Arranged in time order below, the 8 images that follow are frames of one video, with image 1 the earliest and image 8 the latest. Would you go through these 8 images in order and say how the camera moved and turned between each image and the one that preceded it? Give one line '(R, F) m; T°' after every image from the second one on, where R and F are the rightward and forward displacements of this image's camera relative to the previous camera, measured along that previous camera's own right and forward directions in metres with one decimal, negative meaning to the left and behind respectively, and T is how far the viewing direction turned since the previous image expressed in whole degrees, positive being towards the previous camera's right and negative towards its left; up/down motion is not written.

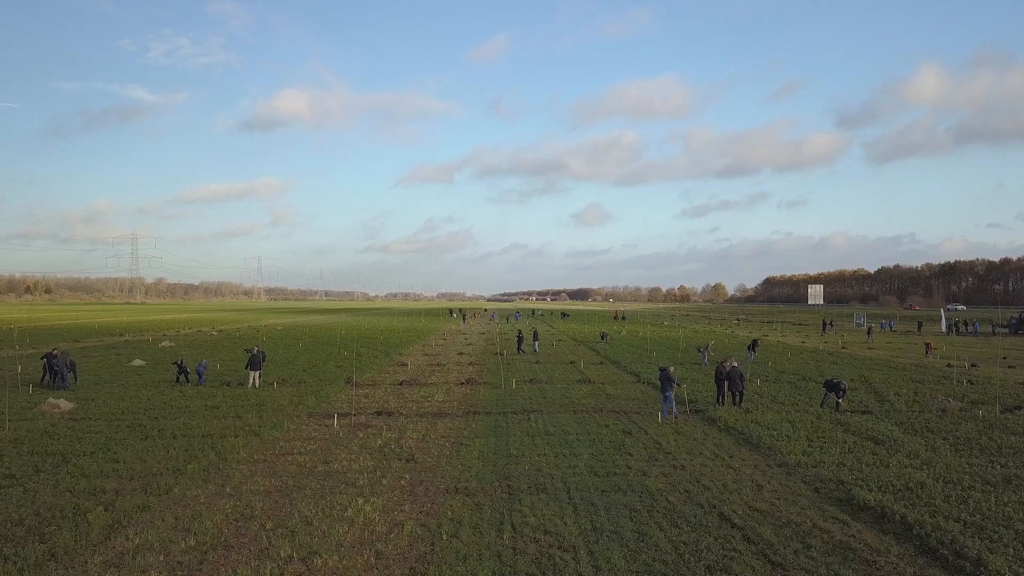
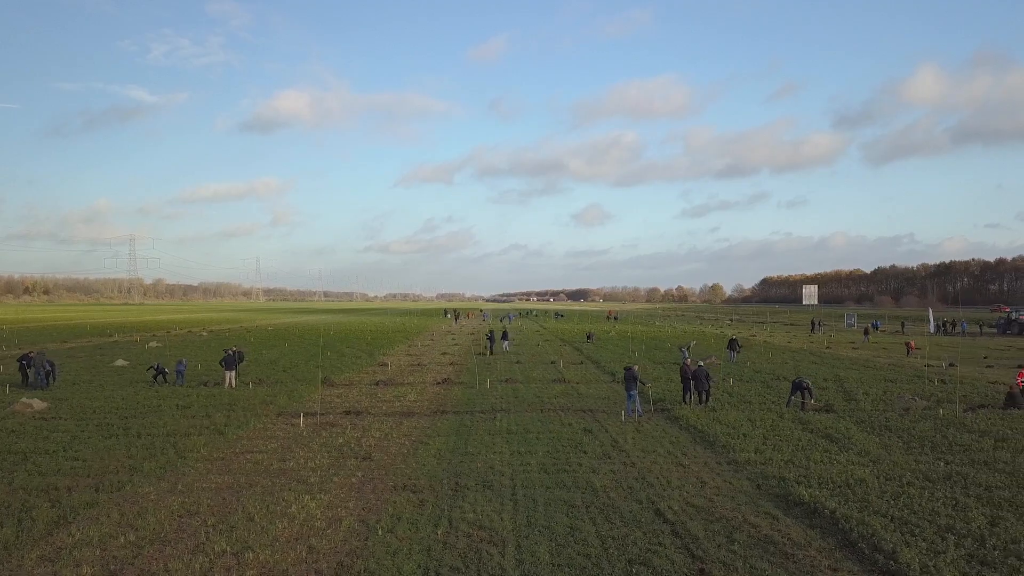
(+1.2, -0.2) m; 0°
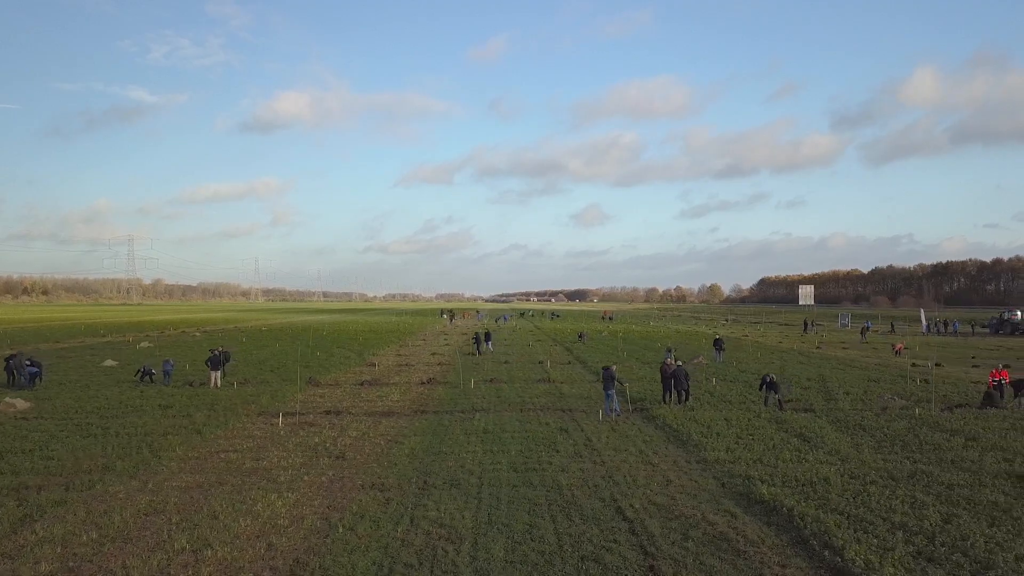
(+0.7, -0.1) m; 0°
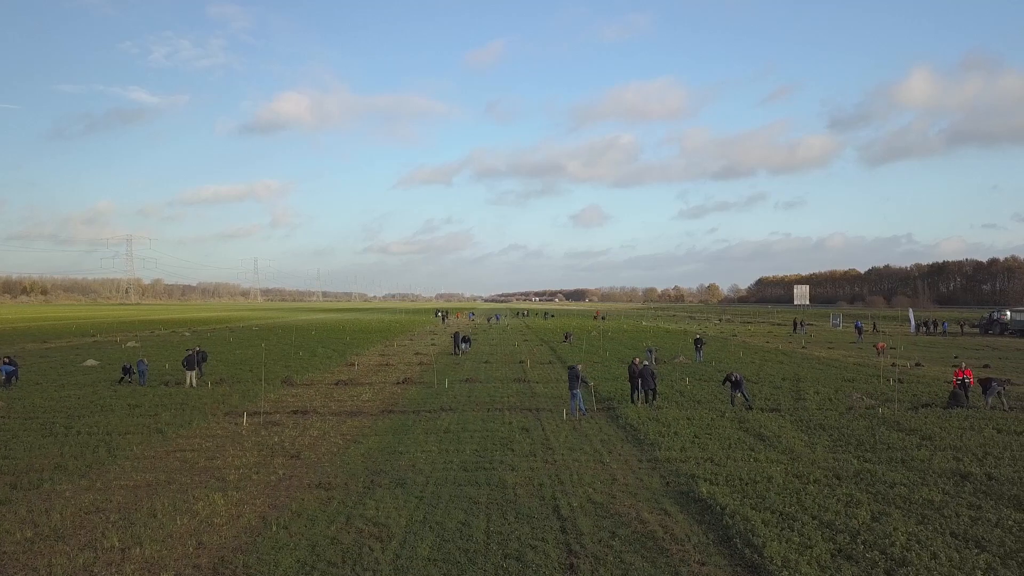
(+1.3, -0.1) m; 0°
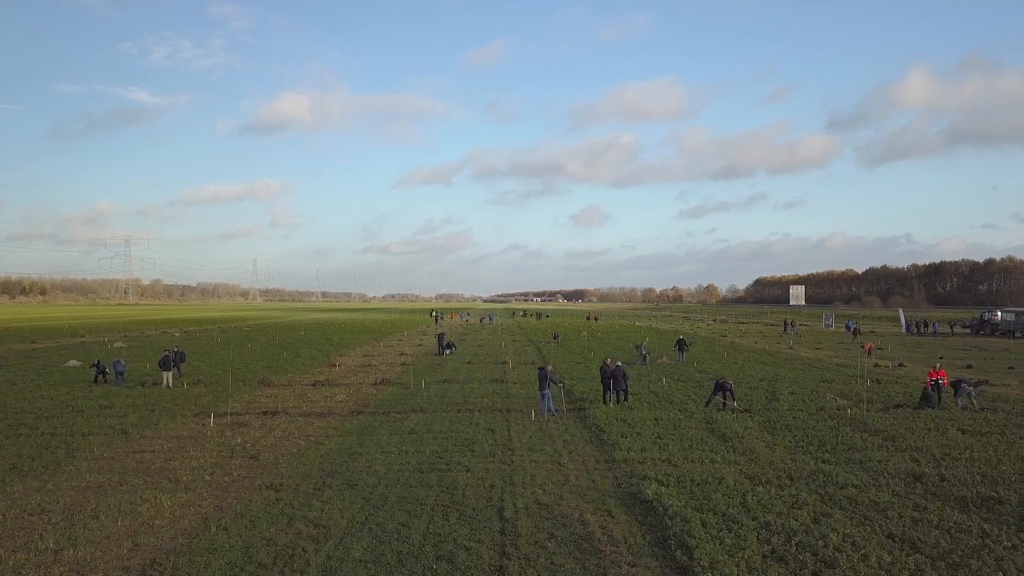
(+1.1, 0.0) m; 0°
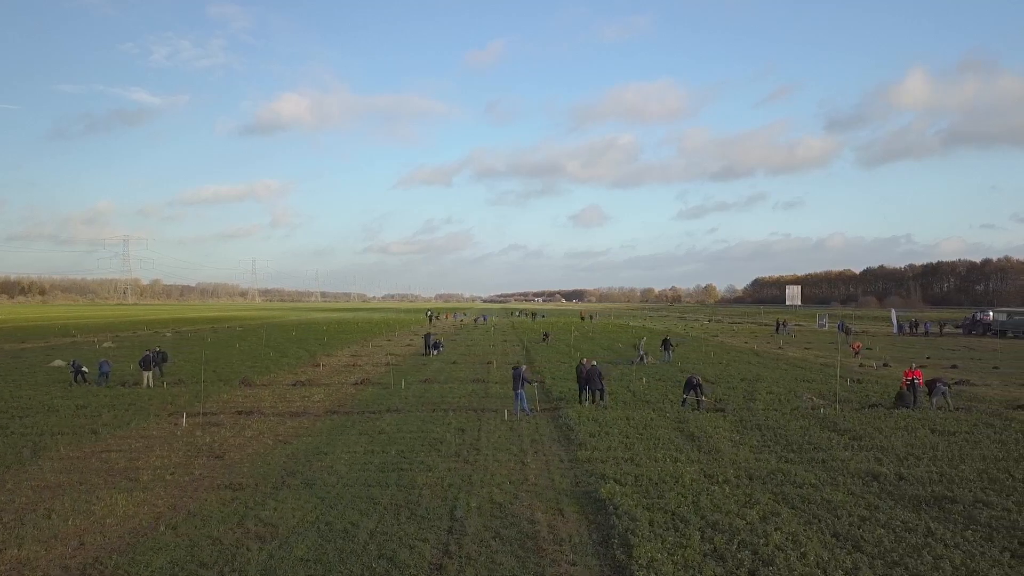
(+1.0, 0.0) m; 0°
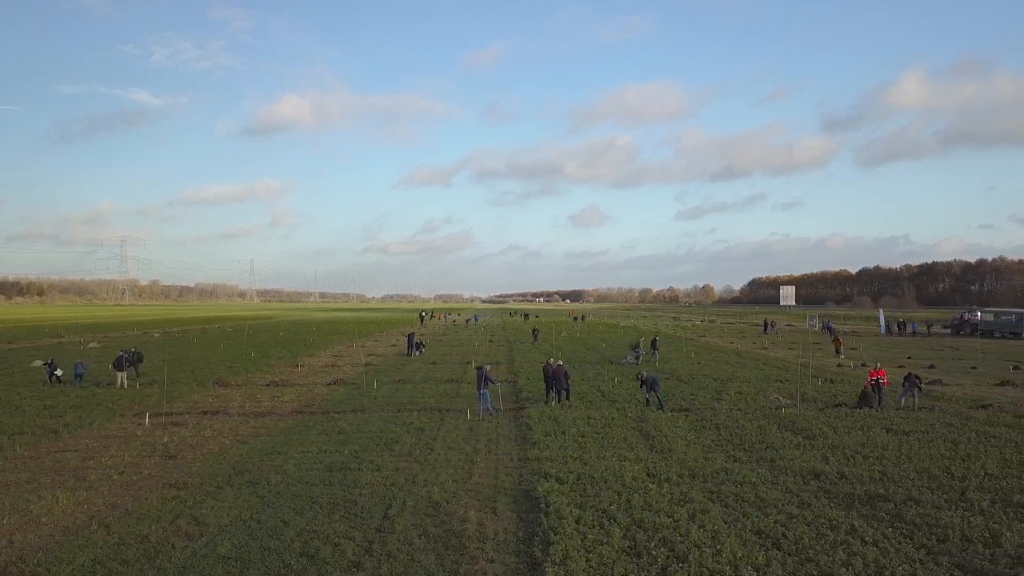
(+1.3, -0.1) m; 0°
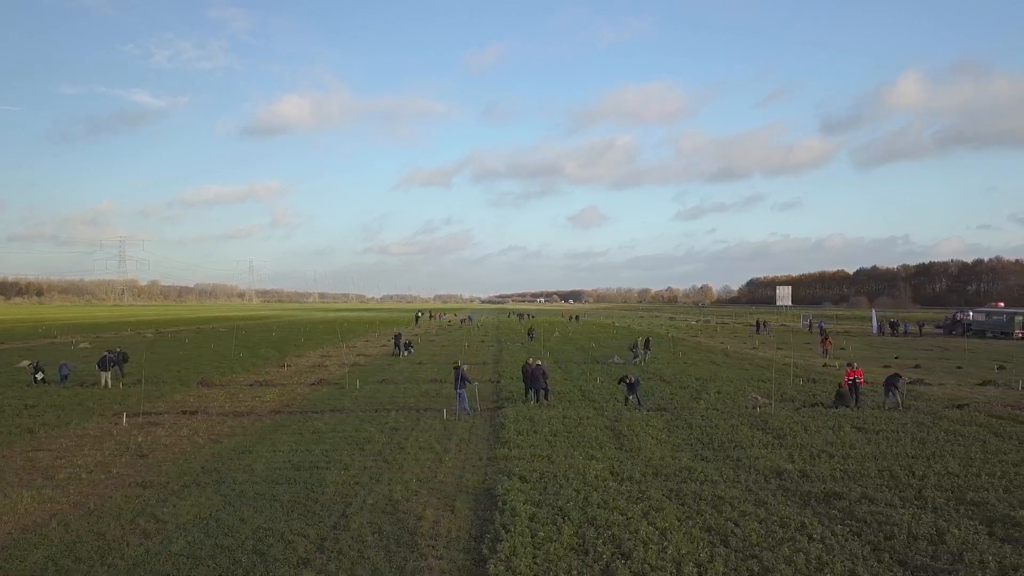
(+0.9, -0.1) m; 0°
